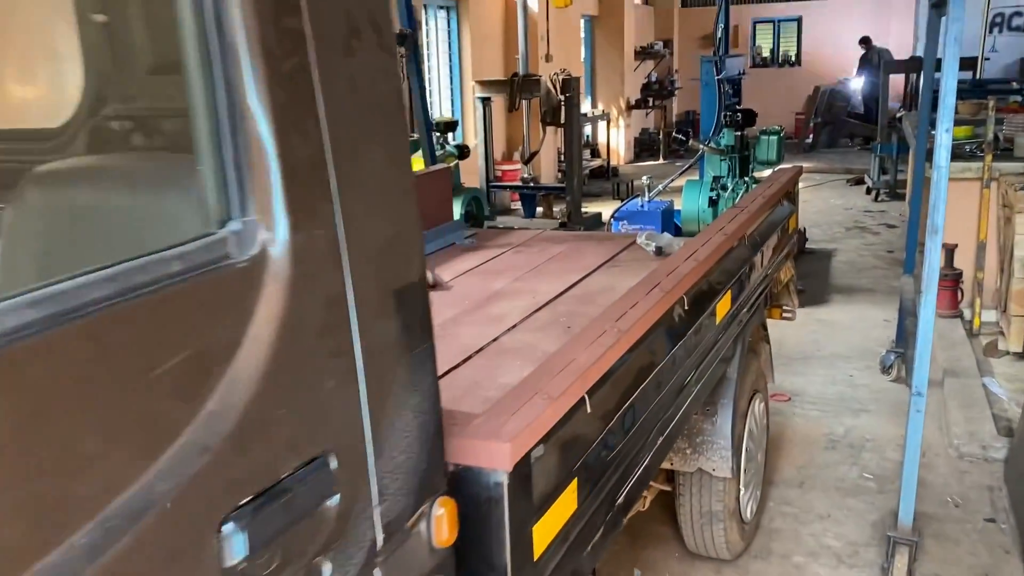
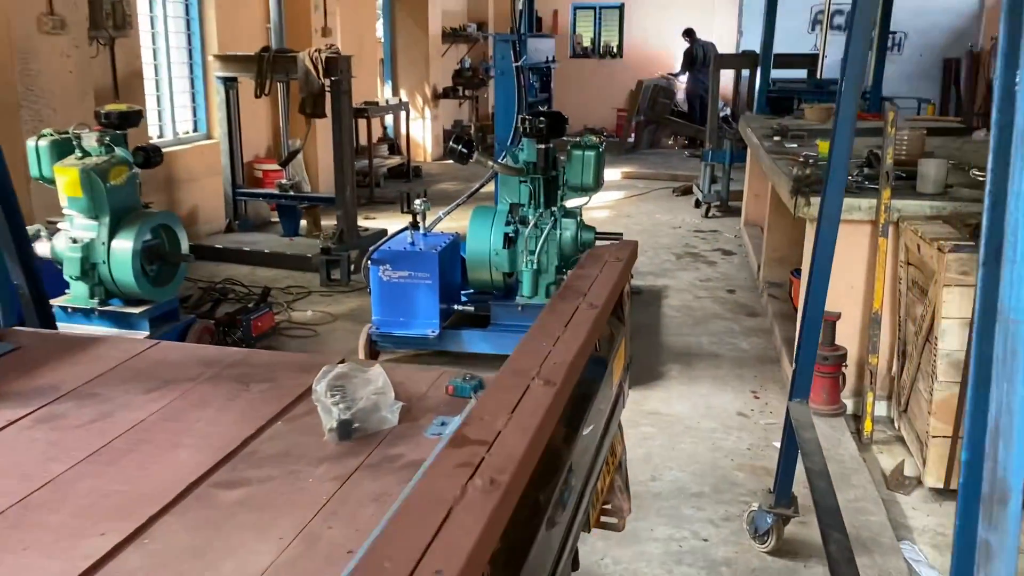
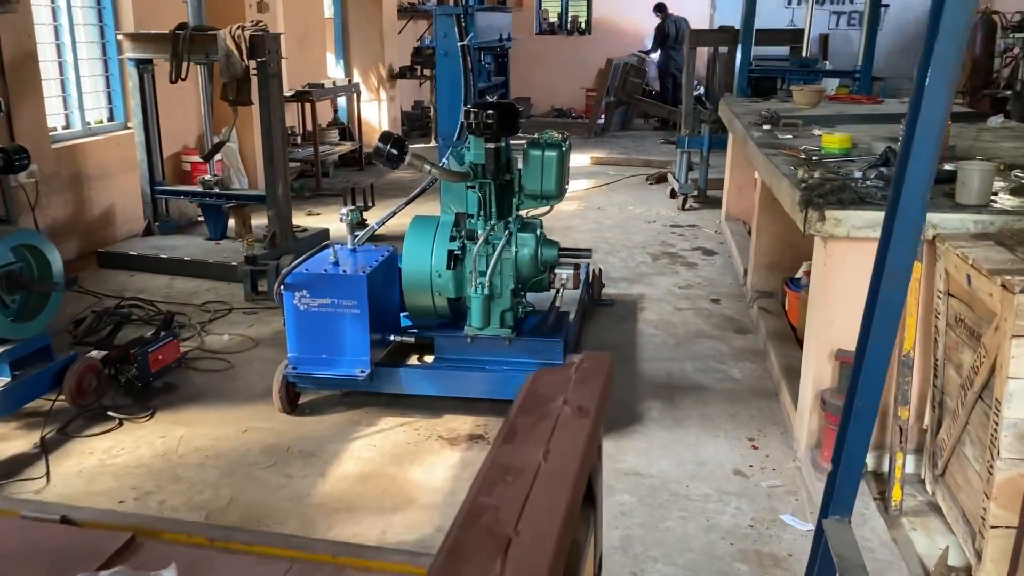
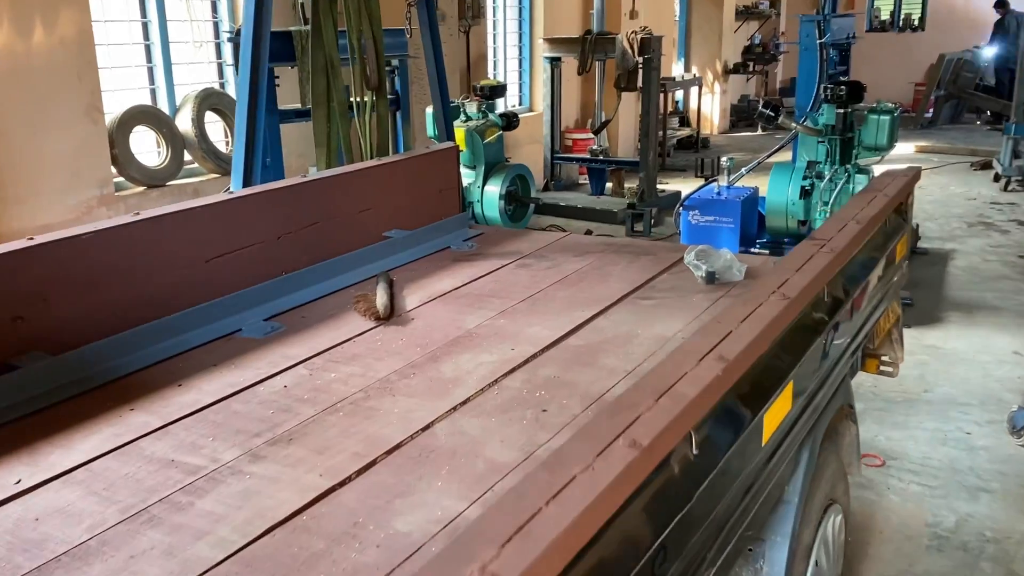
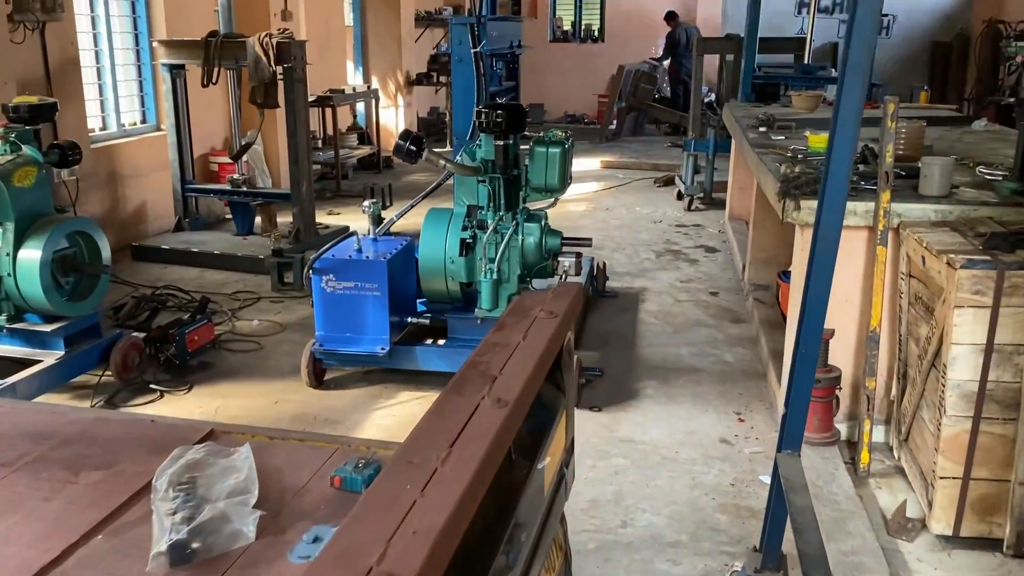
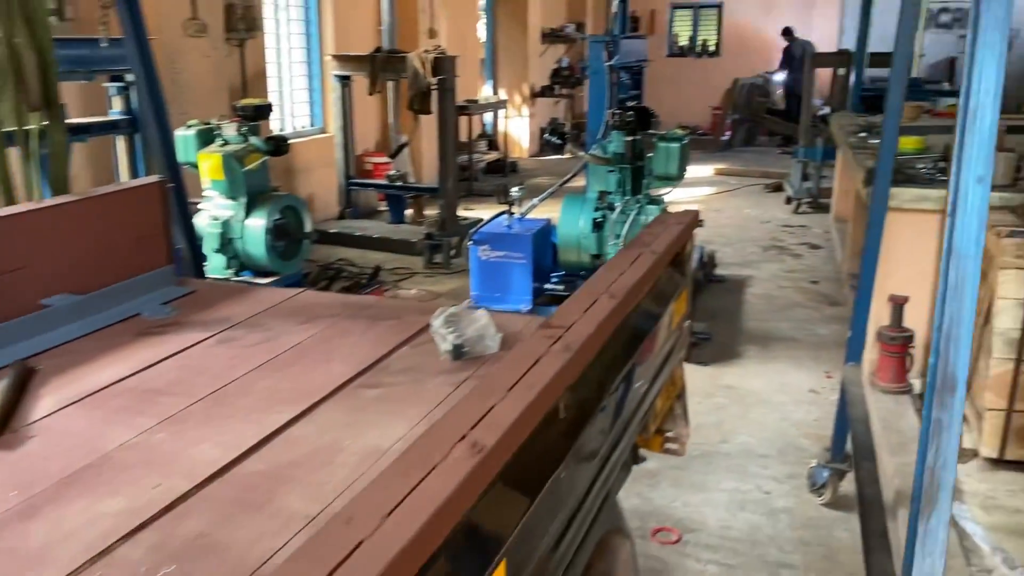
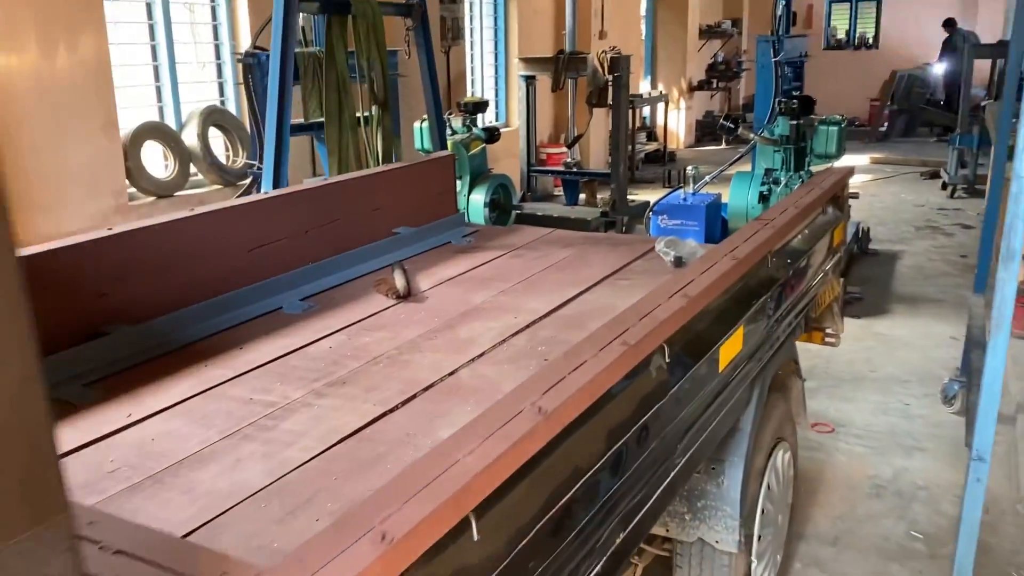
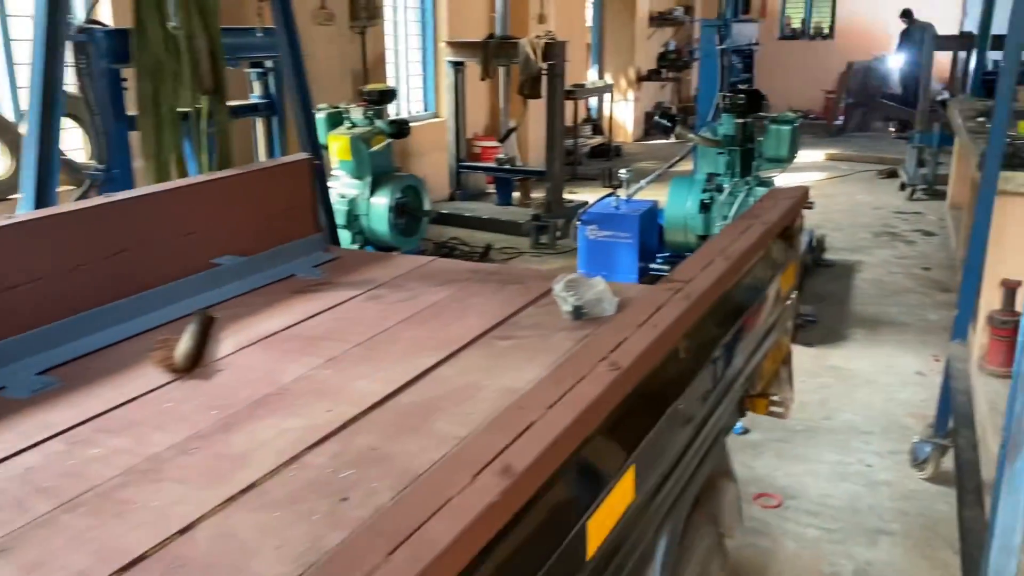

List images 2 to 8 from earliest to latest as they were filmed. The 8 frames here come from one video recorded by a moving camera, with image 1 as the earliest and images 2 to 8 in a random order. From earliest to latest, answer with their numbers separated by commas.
7, 4, 8, 6, 2, 5, 3
